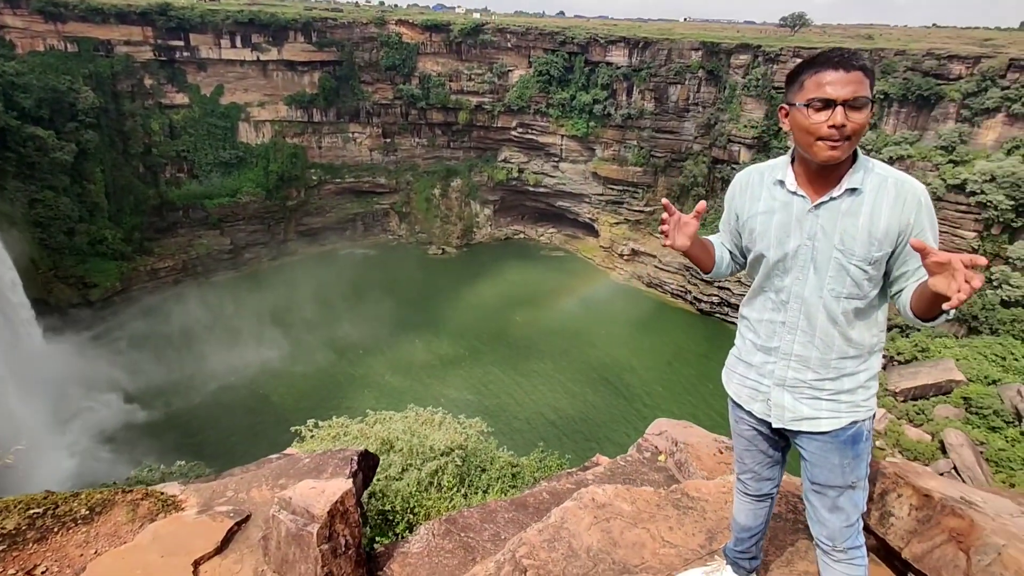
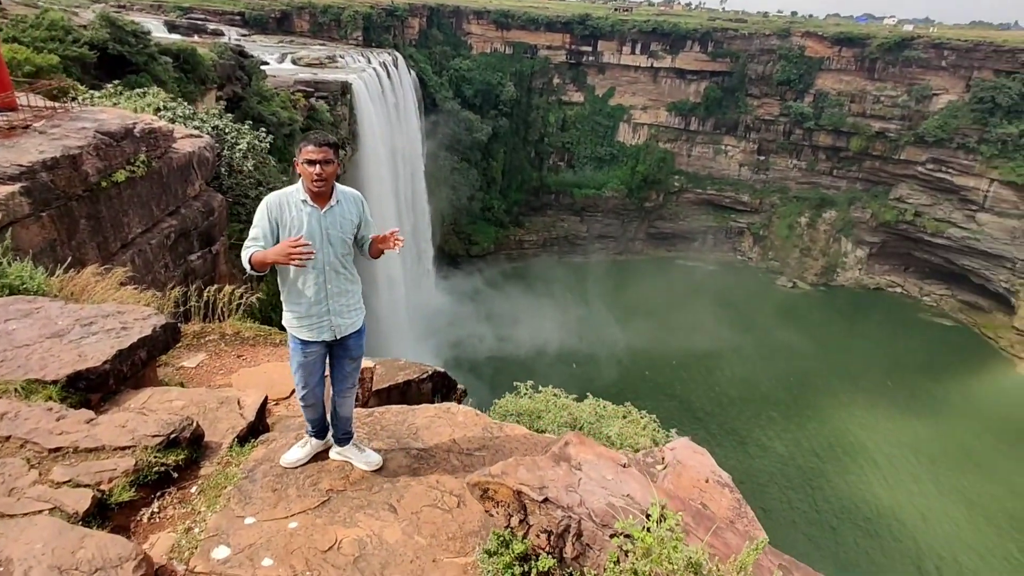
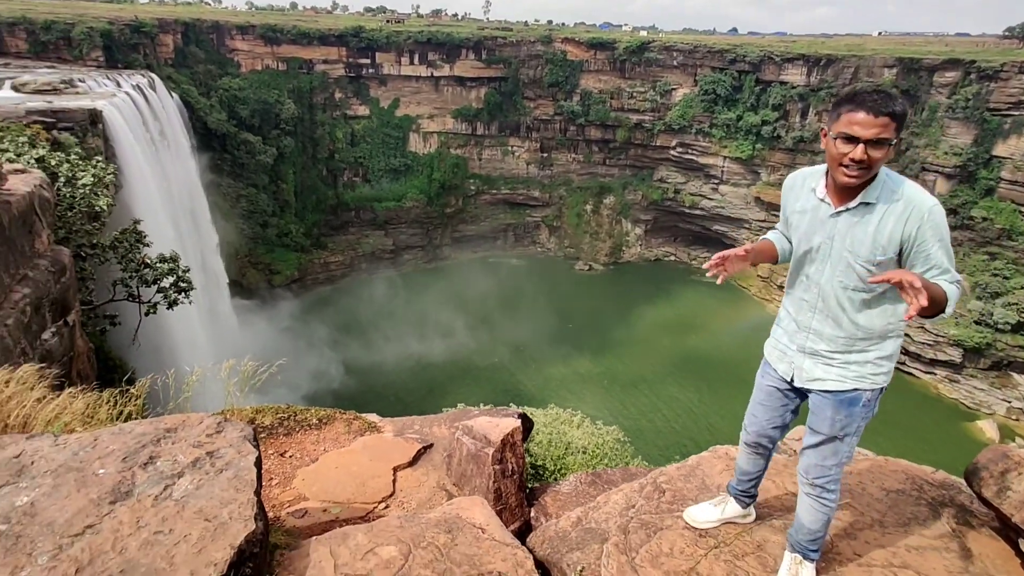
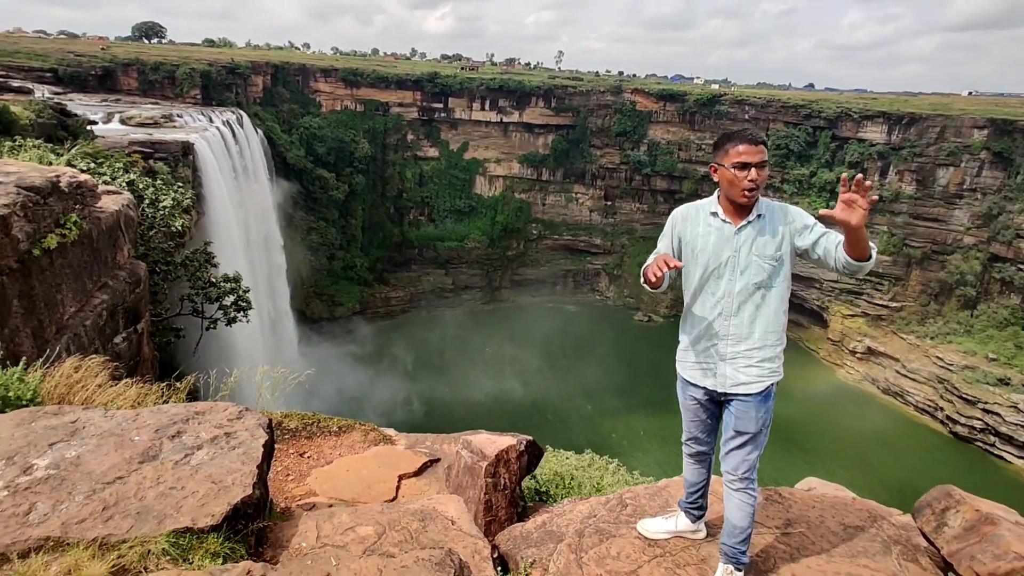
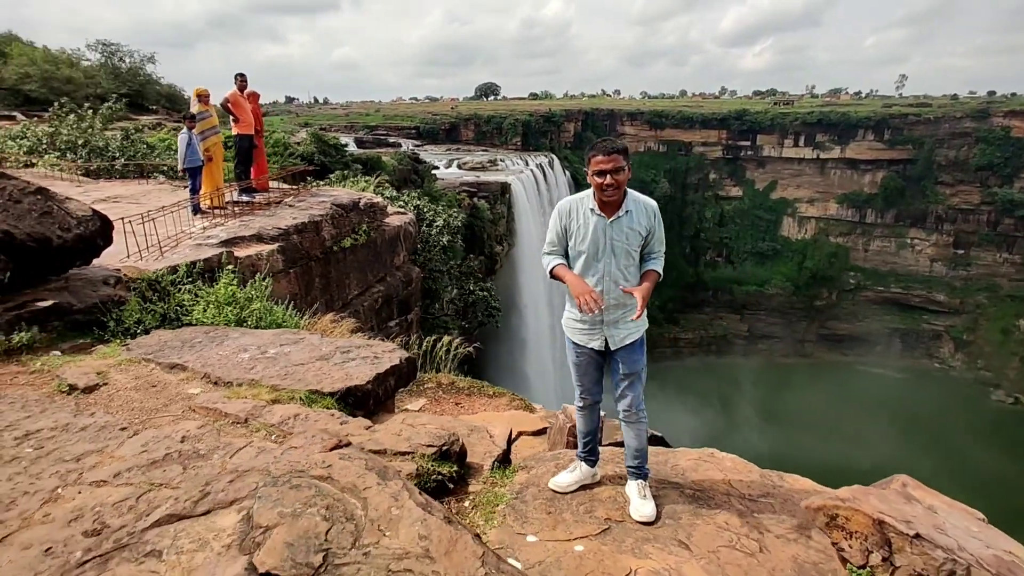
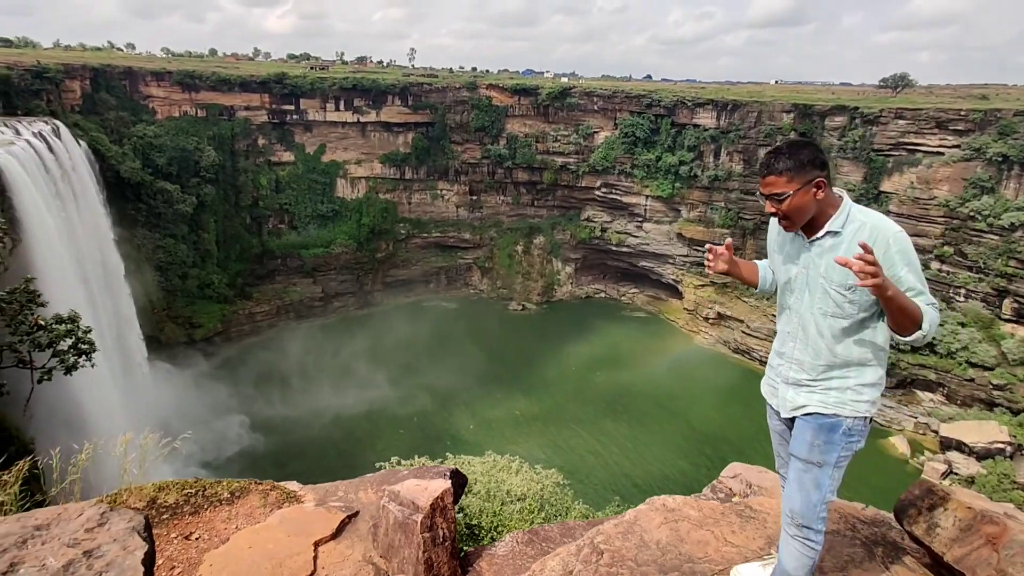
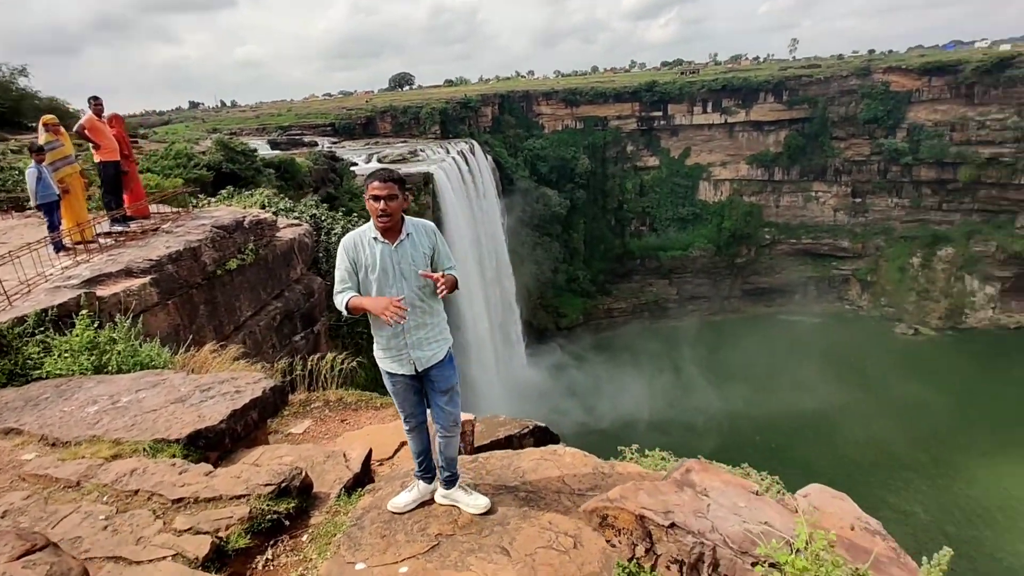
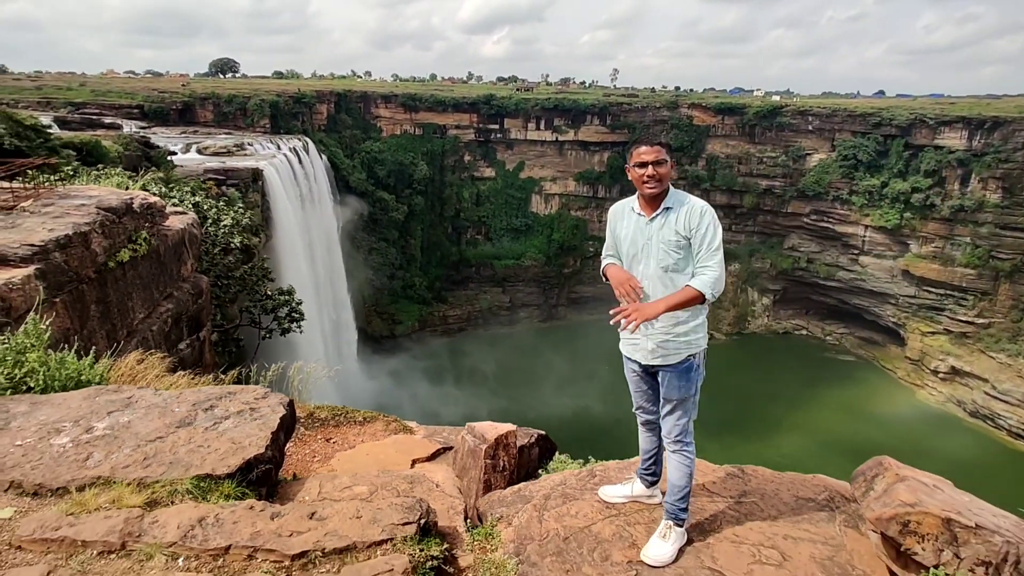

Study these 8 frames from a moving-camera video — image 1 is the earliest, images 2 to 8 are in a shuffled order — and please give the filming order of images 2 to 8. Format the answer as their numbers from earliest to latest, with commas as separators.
6, 3, 4, 8, 5, 7, 2
